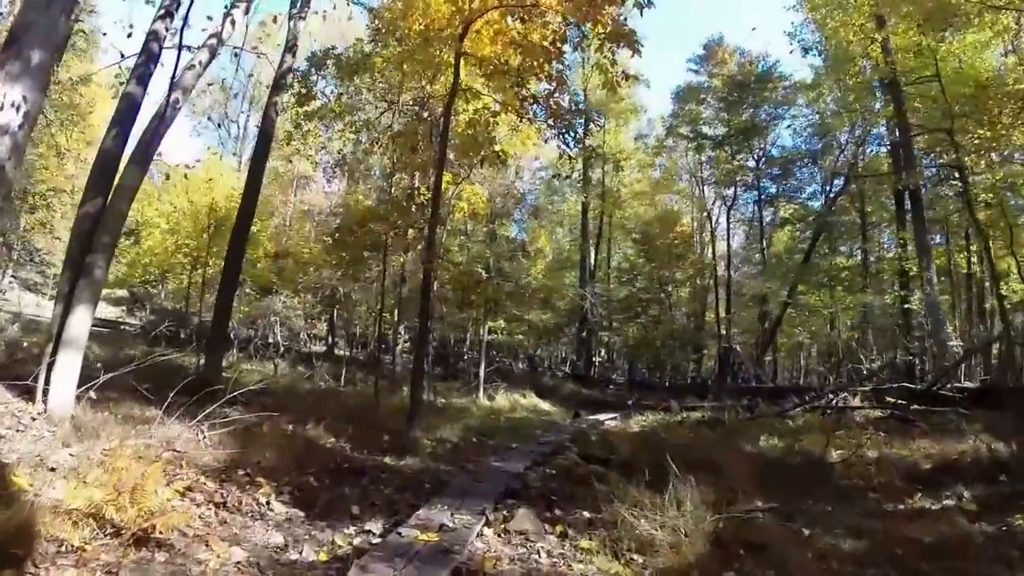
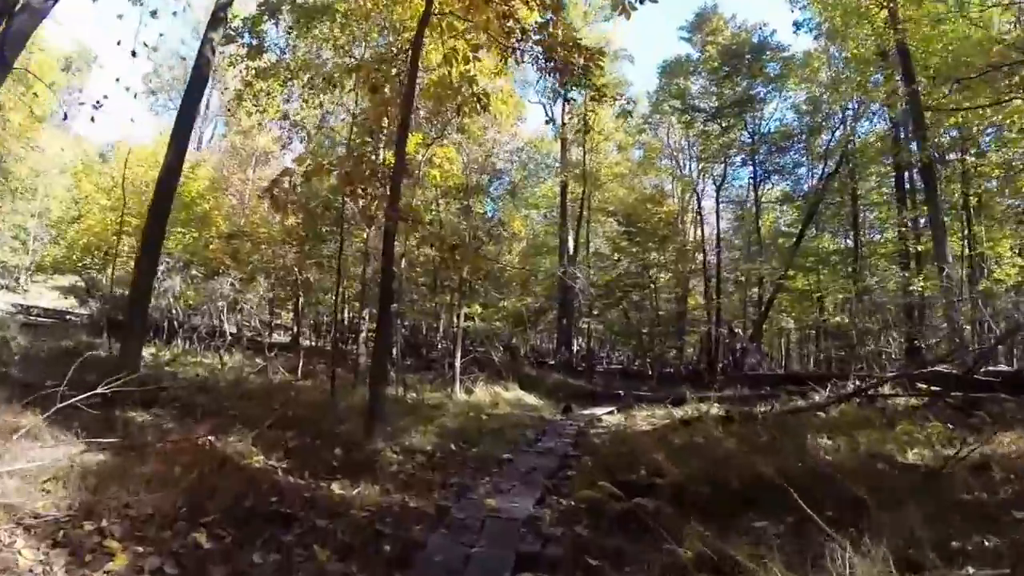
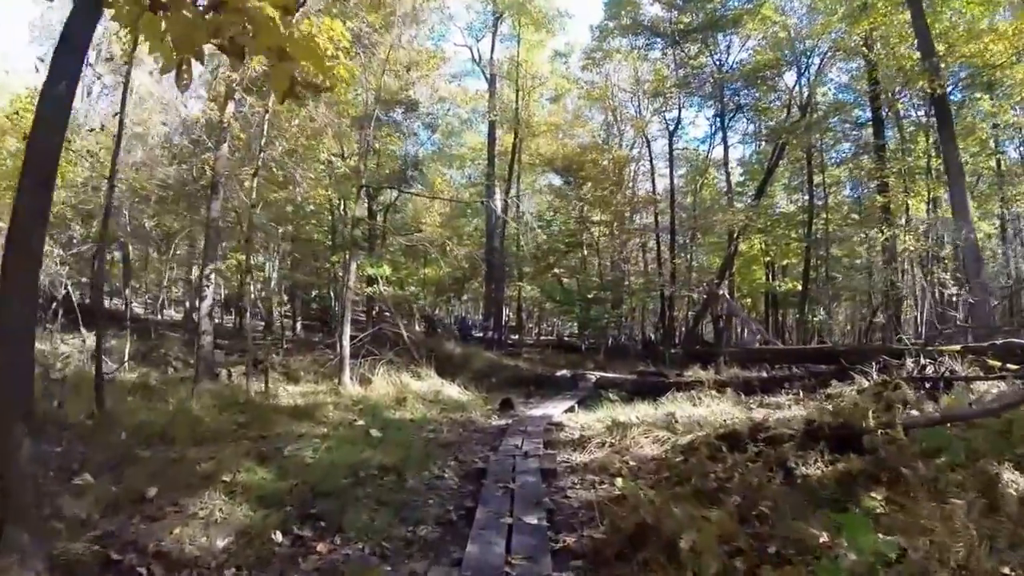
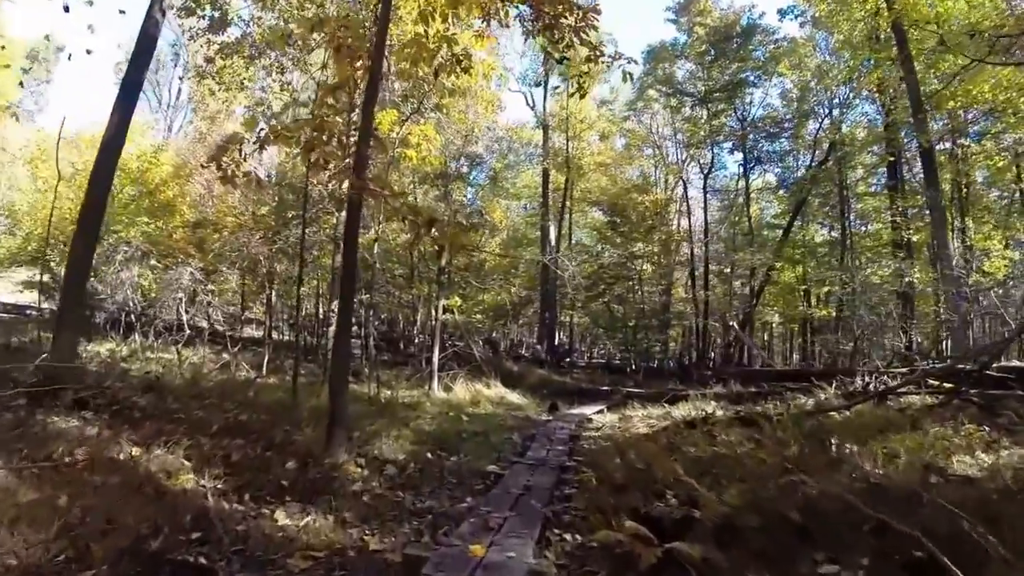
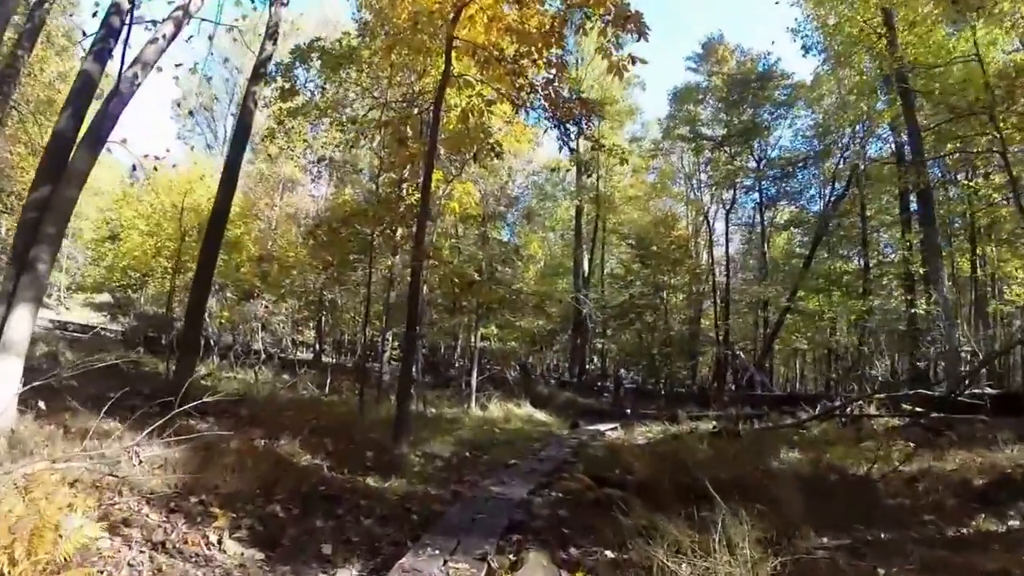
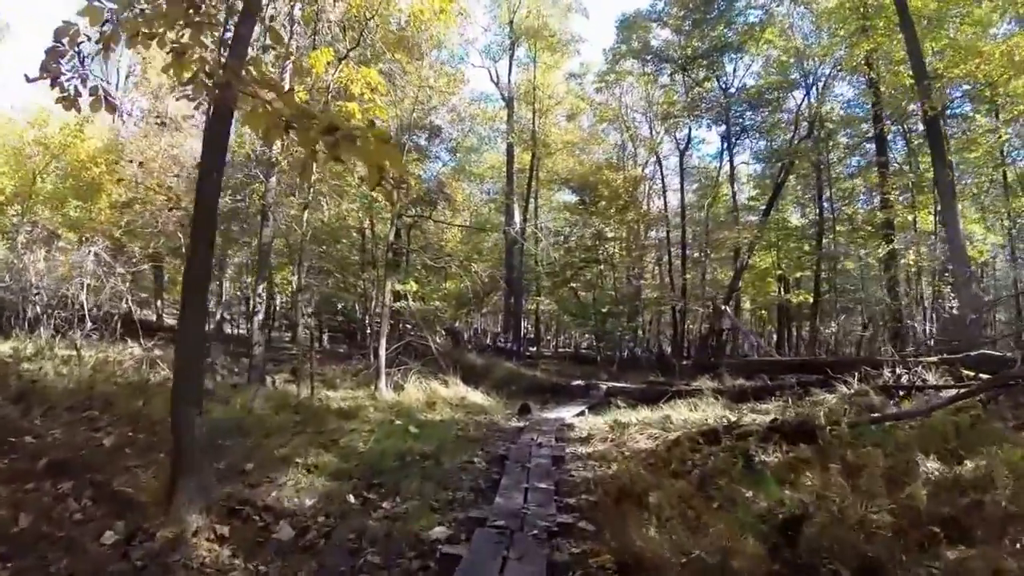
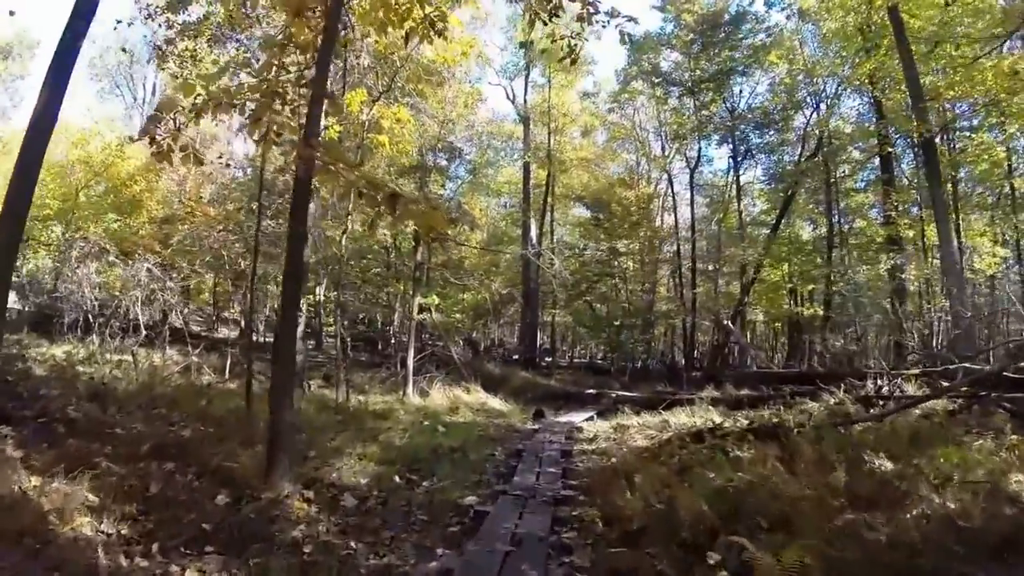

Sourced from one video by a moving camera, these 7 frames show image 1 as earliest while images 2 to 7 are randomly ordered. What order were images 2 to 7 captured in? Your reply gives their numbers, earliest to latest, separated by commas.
5, 2, 4, 7, 6, 3
